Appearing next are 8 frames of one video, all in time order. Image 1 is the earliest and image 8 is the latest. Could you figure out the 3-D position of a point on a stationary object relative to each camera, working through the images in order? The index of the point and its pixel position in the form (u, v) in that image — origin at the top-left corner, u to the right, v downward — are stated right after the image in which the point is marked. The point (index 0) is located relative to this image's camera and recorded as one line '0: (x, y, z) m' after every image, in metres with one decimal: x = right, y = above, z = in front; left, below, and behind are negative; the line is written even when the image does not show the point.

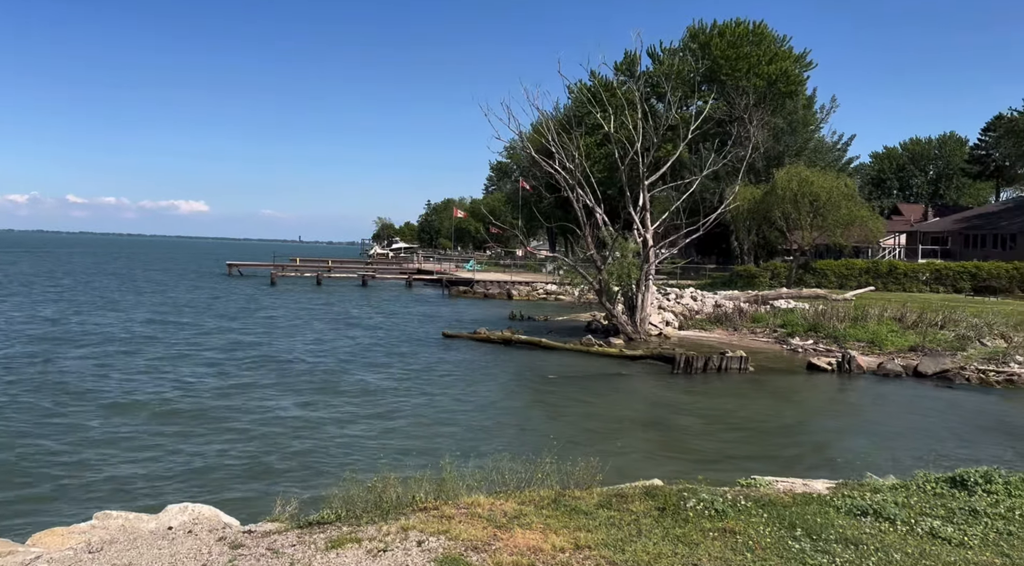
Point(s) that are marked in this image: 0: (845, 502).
0: (+4.2, -2.9, +12.2) m
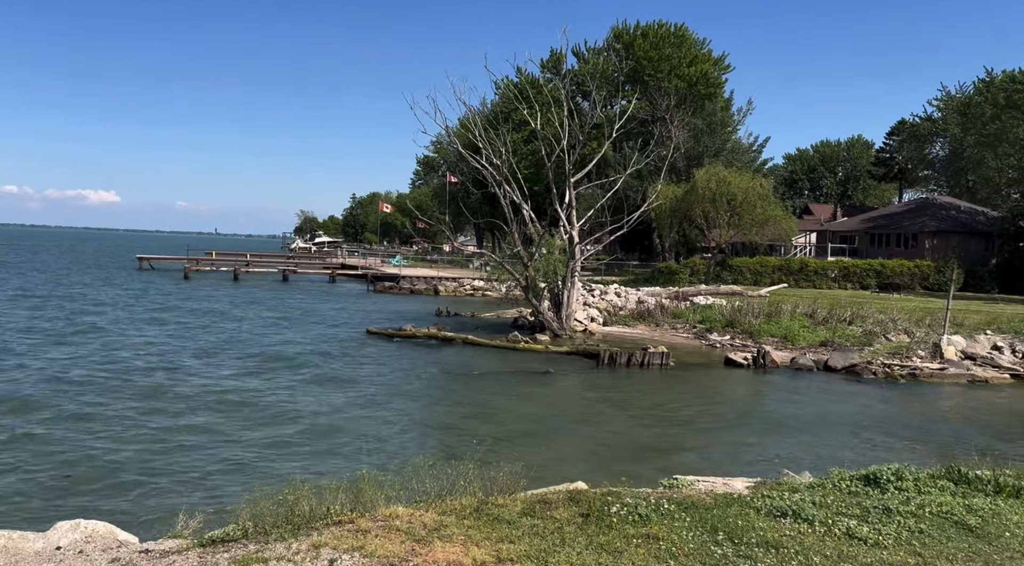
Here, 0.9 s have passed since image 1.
0: (+3.5, -3.0, +12.9) m
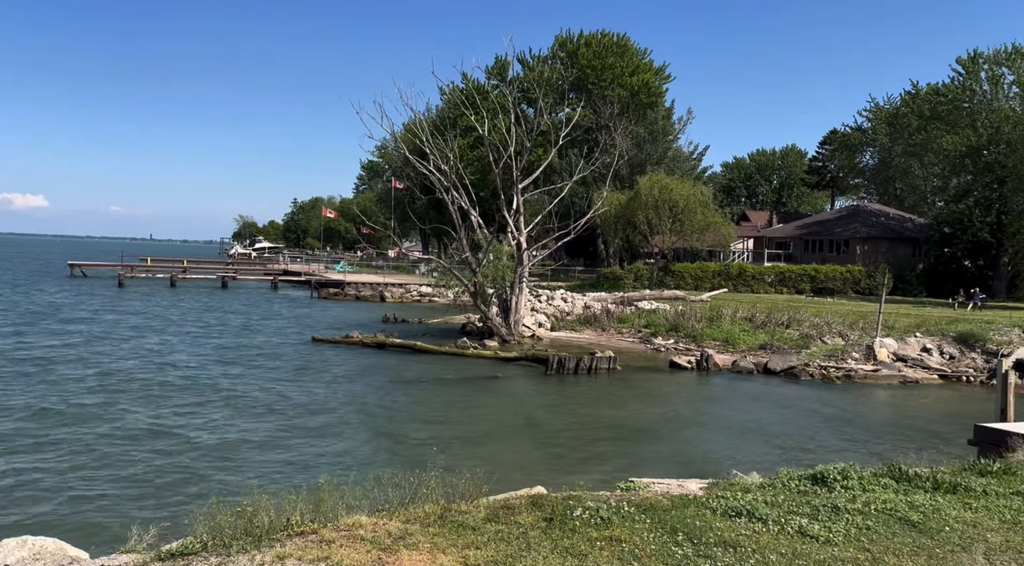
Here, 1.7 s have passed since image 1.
0: (+3.0, -3.2, +13.4) m
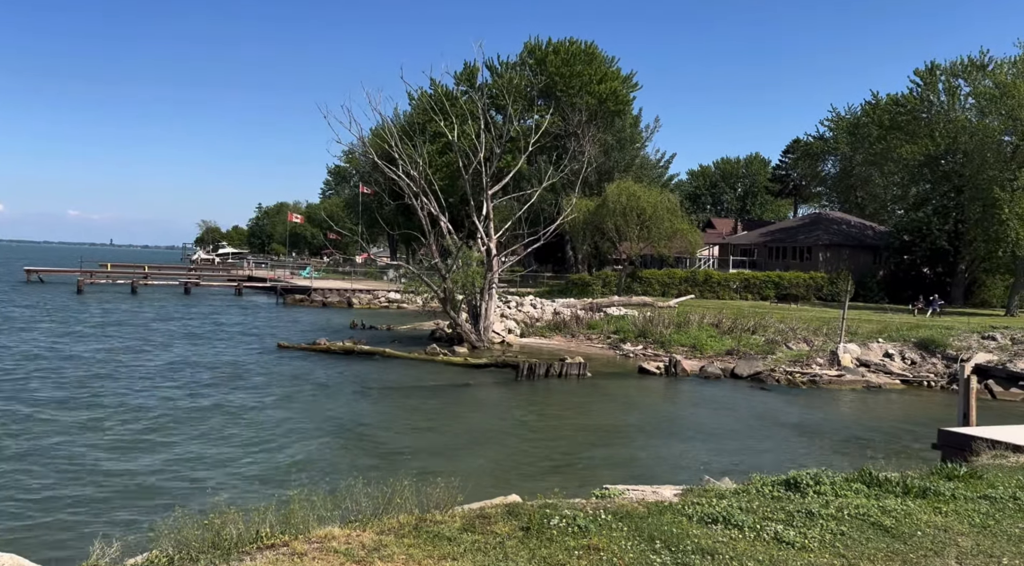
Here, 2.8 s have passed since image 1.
0: (+2.7, -3.3, +13.6) m
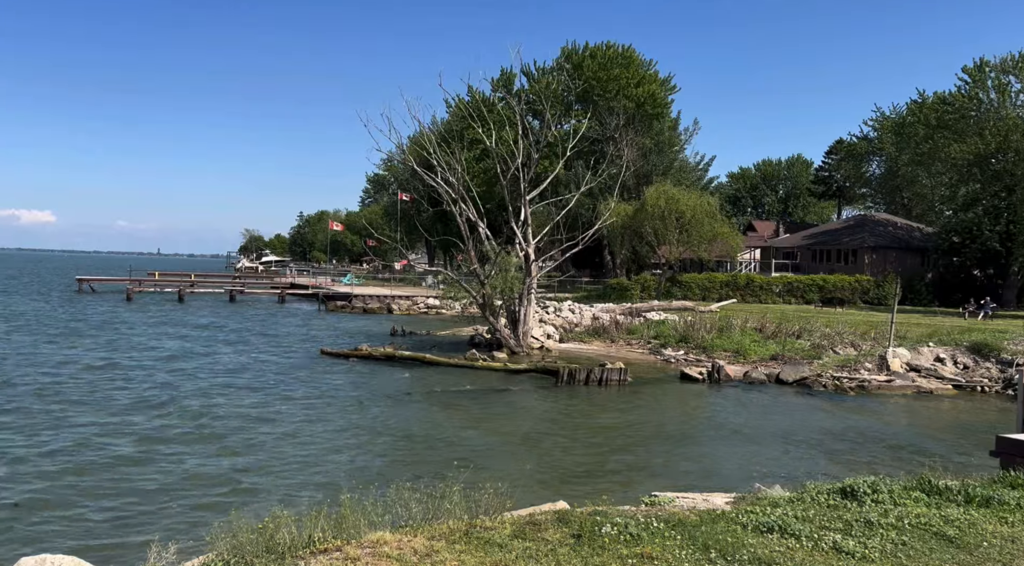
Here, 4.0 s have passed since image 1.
0: (+3.3, -3.3, +13.2) m
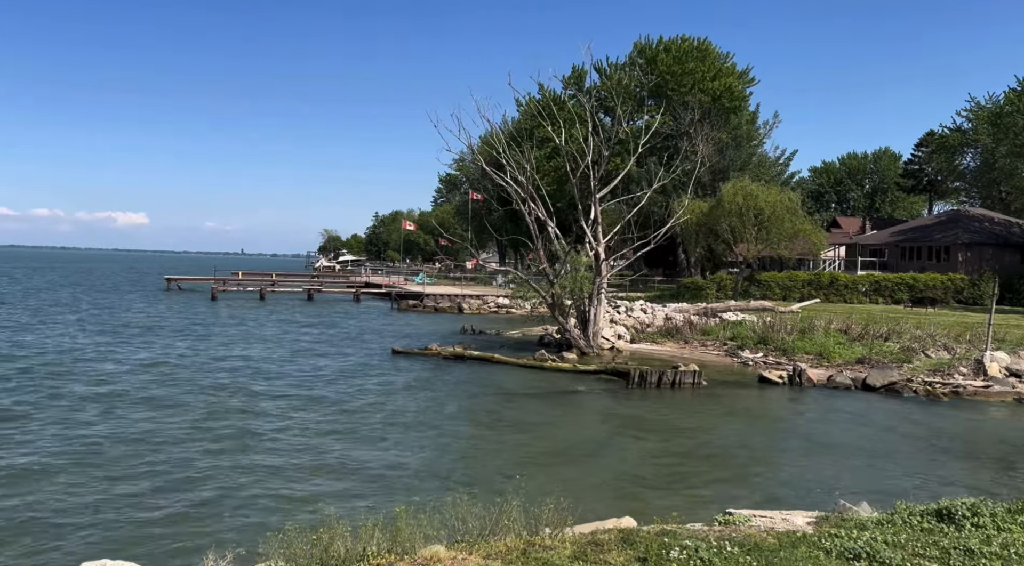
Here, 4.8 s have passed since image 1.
0: (+4.1, -3.3, +12.1) m
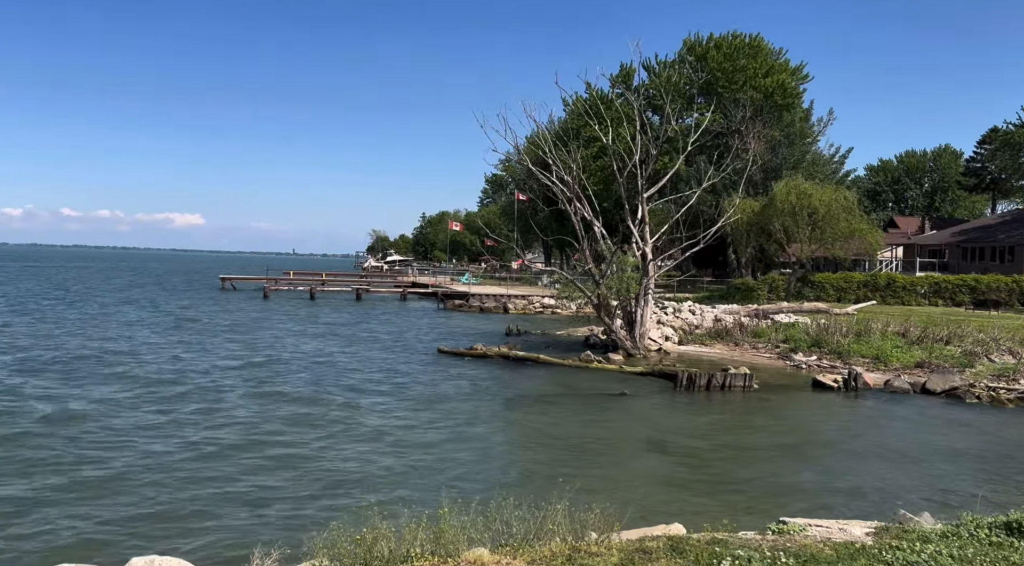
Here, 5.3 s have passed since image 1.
0: (+4.7, -3.3, +11.4) m
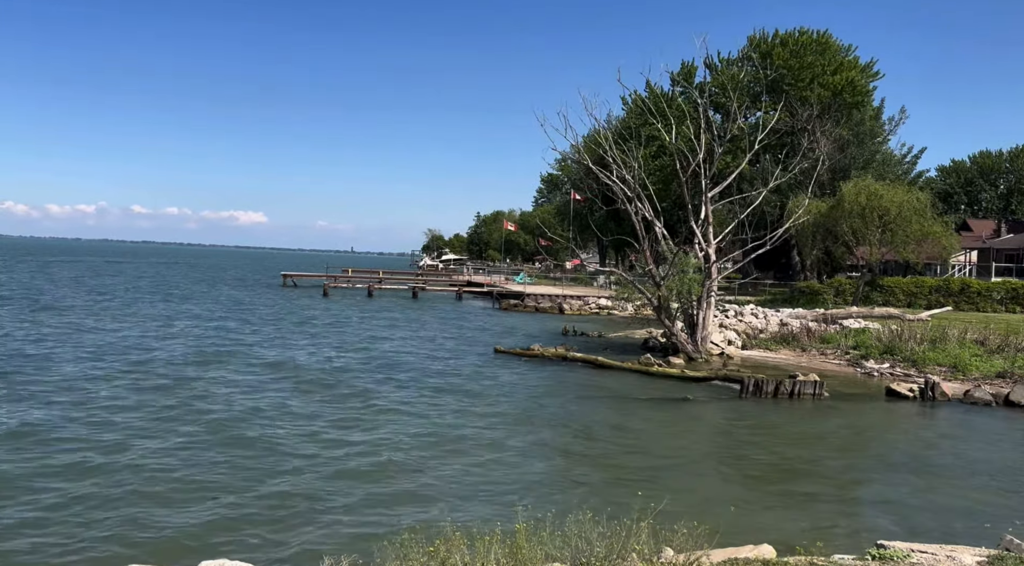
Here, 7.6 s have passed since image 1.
0: (+5.7, -3.5, +10.6) m
